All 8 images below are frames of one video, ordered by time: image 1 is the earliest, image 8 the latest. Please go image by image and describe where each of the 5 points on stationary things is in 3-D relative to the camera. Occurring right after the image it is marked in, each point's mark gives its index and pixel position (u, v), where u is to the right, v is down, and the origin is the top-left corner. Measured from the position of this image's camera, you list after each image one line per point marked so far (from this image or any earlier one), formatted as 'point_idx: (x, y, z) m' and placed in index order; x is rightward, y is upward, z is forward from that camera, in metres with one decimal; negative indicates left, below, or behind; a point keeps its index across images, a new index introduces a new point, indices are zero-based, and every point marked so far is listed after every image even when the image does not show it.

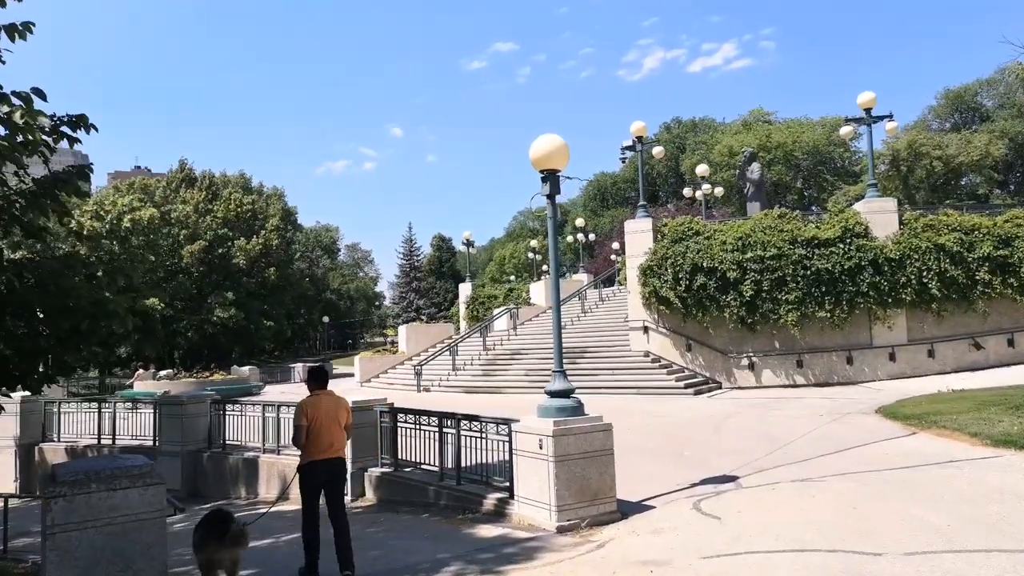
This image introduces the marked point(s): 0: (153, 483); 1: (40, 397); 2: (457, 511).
0: (-2.7, -1.4, +5.6) m
1: (-10.0, -2.3, +15.9) m
2: (-0.7, -2.8, +9.4) m
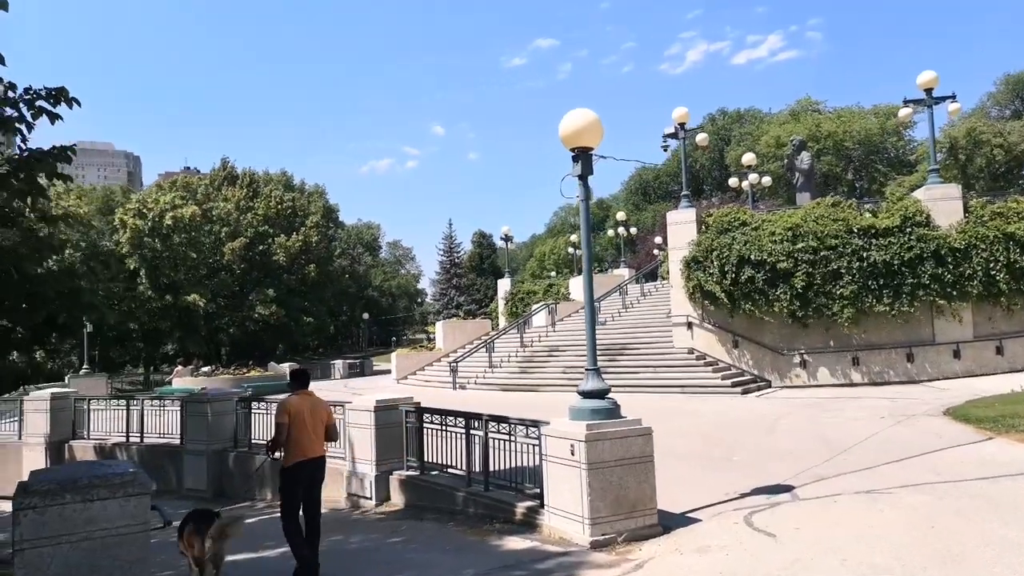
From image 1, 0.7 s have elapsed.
0: (-2.5, -1.4, +5.0) m
1: (-9.2, -2.2, +15.7) m
2: (-0.3, -2.7, +8.8) m
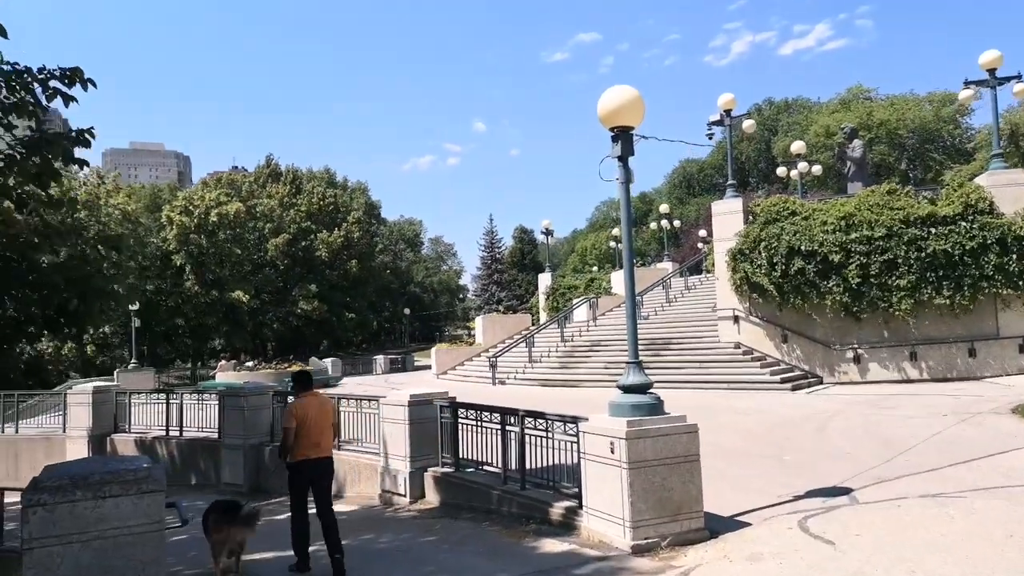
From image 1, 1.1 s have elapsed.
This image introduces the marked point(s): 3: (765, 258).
0: (-2.3, -1.3, +4.8) m
1: (-8.4, -2.1, +15.9) m
2: (+0.1, -2.6, +8.4) m
3: (+6.5, +0.8, +19.4) m
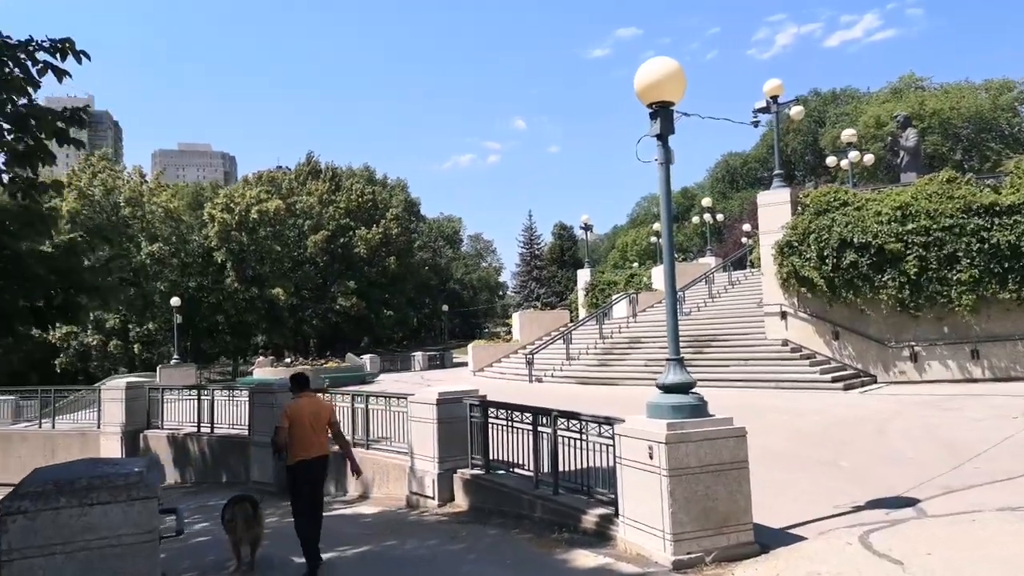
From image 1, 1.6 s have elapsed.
0: (-2.2, -1.2, +4.4) m
1: (-7.7, -2.0, +15.8) m
2: (+0.4, -2.5, +7.9) m
3: (+7.4, +0.9, +18.5) m
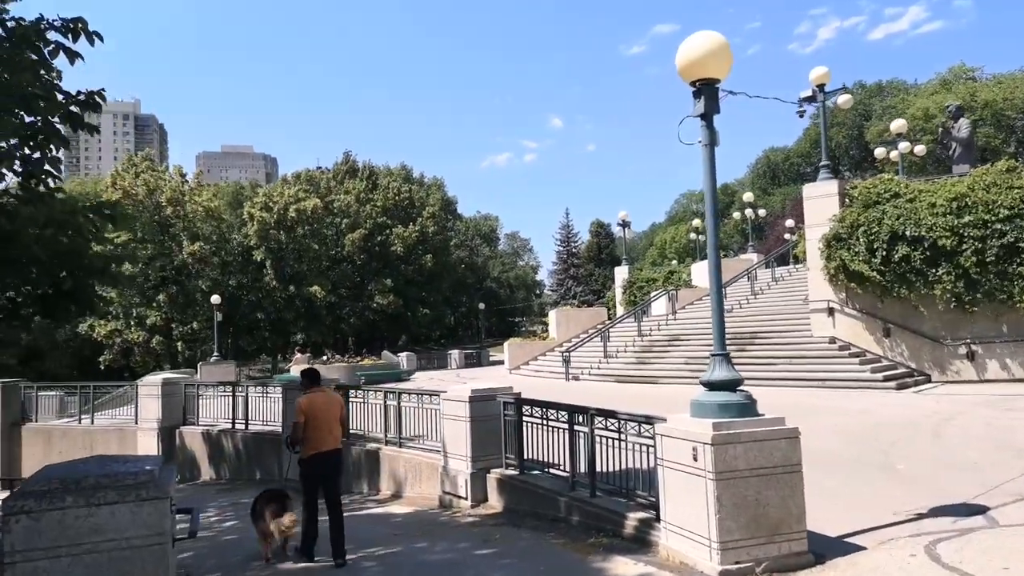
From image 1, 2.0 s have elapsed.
0: (-2.0, -1.1, +4.1) m
1: (-6.9, -1.9, +15.8) m
2: (+0.8, -2.4, +7.5) m
3: (+8.2, +1.0, +17.7) m
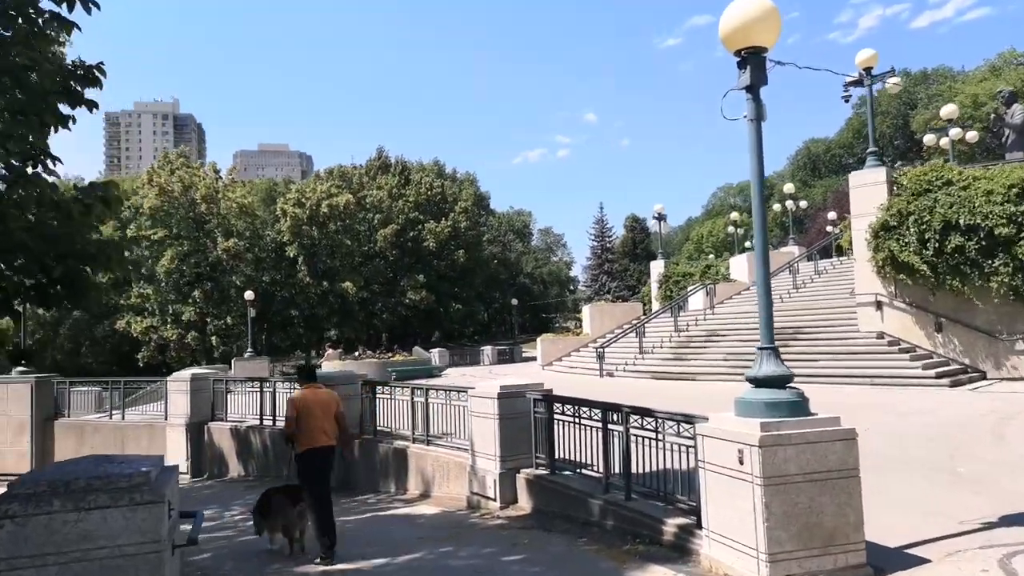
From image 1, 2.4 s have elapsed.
0: (-1.9, -1.1, +3.8) m
1: (-6.3, -1.8, +15.6) m
2: (+1.0, -2.3, +7.0) m
3: (+9.0, +1.2, +16.9) m
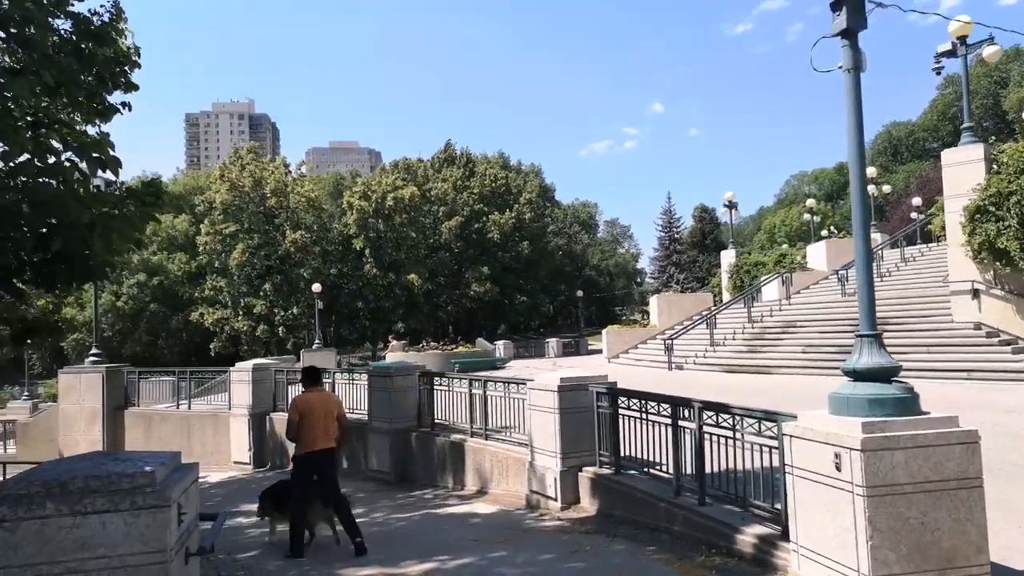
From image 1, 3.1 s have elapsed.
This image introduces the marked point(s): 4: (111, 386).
0: (-1.6, -1.0, +3.4) m
1: (-5.0, -1.6, +15.5) m
2: (+1.6, -2.2, +6.3) m
3: (+10.3, +1.4, +15.4) m
4: (-9.4, -2.3, +17.7) m
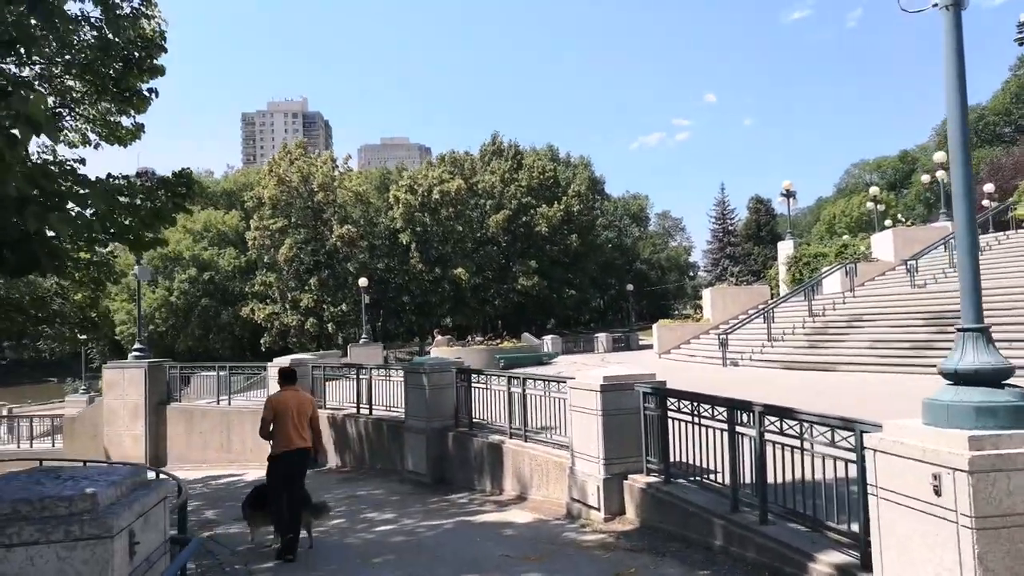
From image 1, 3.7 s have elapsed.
0: (-1.6, -0.9, +2.8) m
1: (-4.1, -1.5, +15.2) m
2: (+1.8, -2.1, +5.5) m
3: (+11.1, +1.6, +14.0) m
4: (-8.3, -2.2, +17.6) m
